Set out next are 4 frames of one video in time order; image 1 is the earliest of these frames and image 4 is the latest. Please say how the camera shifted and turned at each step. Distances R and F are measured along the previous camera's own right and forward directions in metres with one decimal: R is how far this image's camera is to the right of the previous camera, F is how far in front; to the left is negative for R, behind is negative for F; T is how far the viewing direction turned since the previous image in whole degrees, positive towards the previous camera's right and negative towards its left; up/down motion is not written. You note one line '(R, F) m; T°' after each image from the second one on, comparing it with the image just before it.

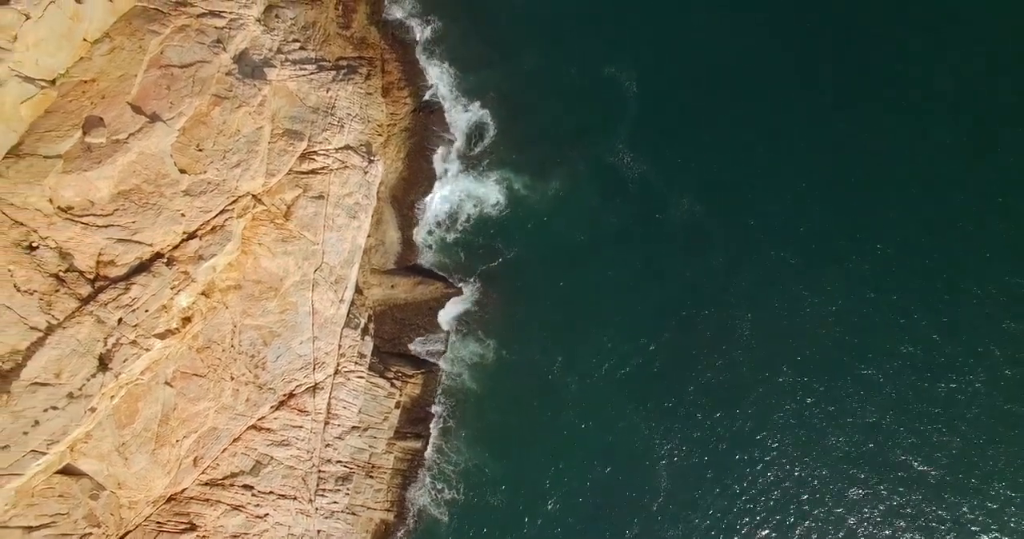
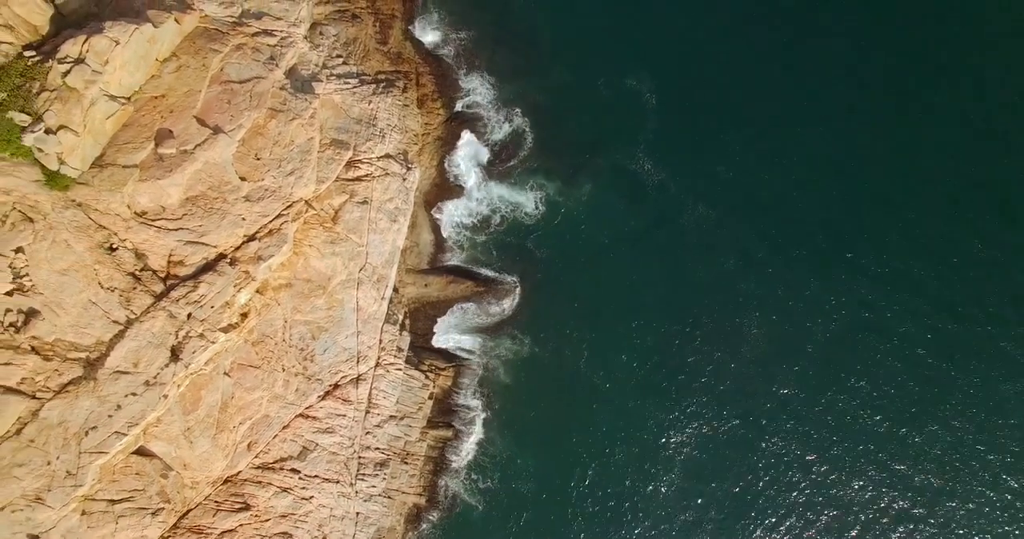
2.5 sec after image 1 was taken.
(-1.6, -2.8) m; 0°
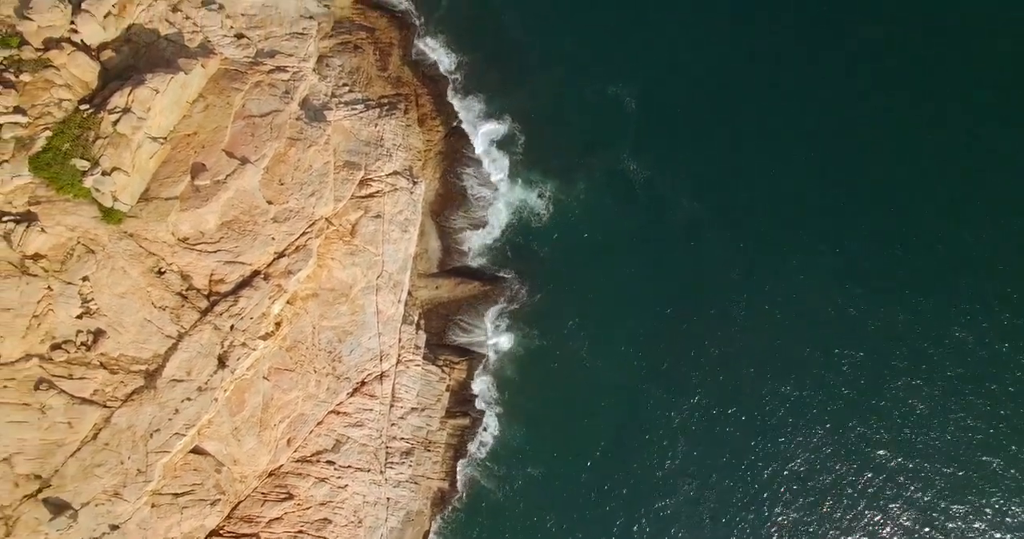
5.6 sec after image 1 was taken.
(-0.1, -4.0) m; 0°
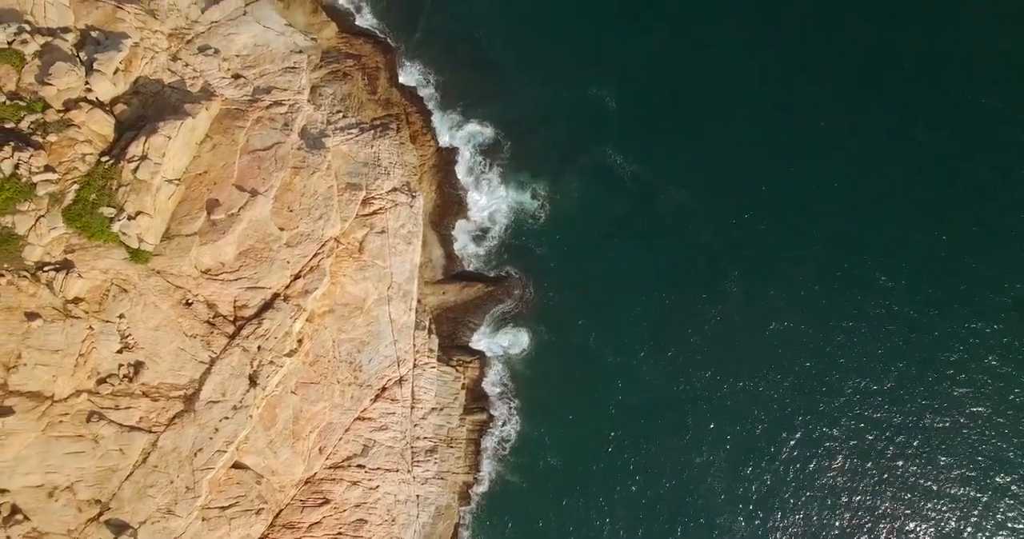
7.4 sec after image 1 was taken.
(+0.1, -2.6) m; 0°
